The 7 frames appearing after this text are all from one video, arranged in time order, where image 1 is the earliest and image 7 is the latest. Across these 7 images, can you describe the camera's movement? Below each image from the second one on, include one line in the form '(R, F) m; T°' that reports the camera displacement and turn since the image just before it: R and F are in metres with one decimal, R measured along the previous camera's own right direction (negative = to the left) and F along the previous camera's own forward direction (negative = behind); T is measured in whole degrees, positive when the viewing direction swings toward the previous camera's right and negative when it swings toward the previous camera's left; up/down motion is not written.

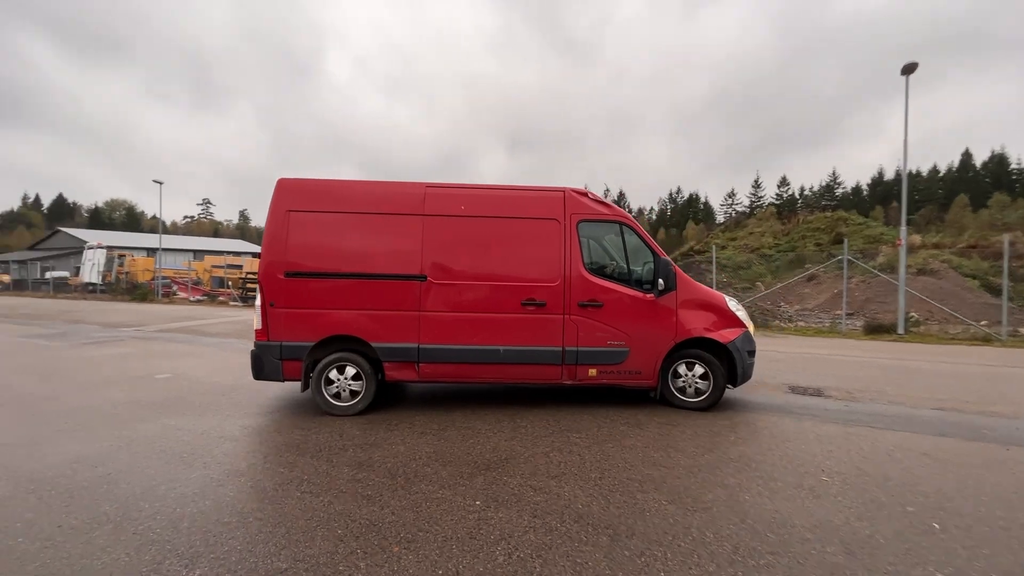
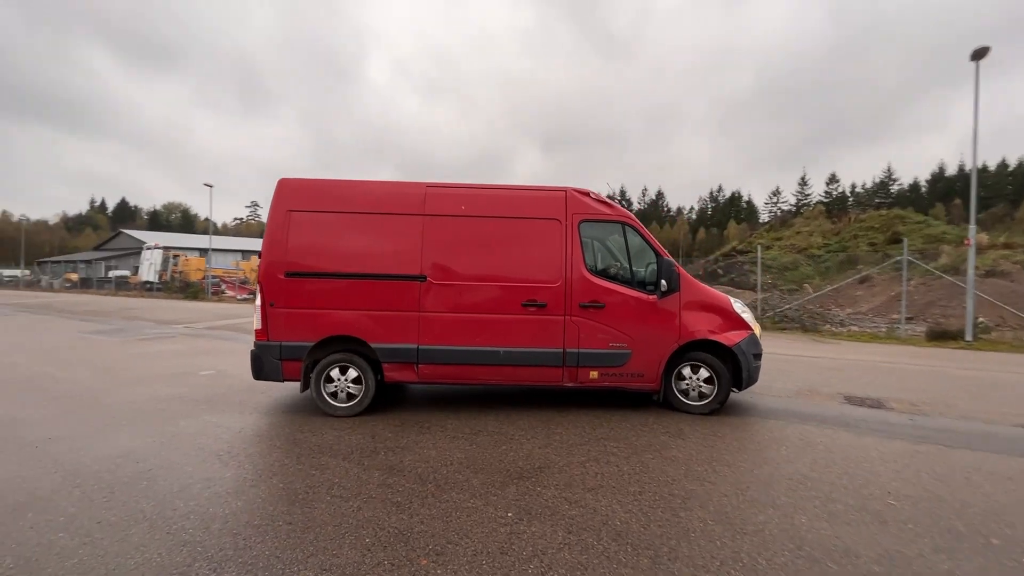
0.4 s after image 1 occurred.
(0.0, +0.2) m; -4°
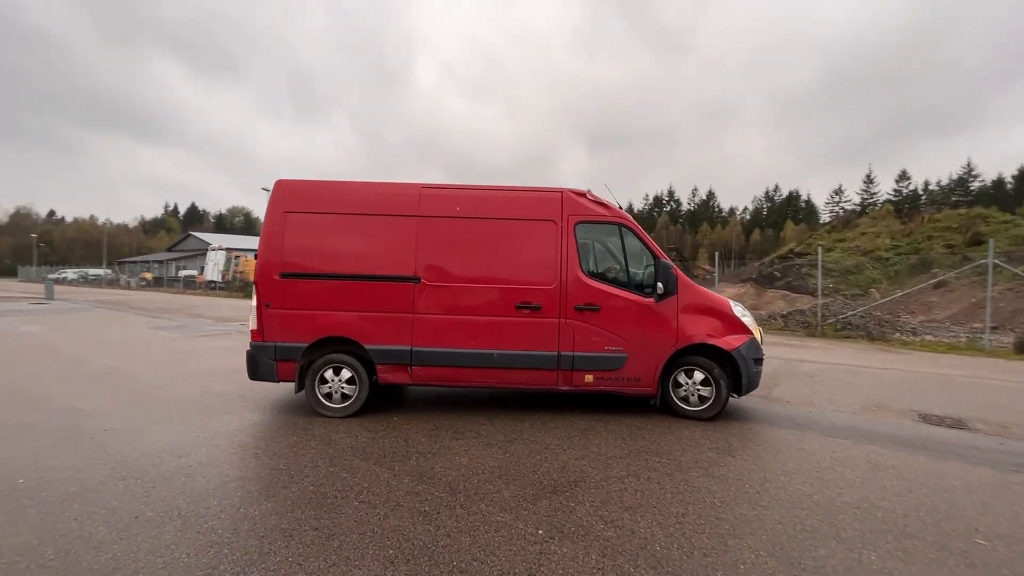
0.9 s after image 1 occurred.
(+0.1, +0.2) m; -5°
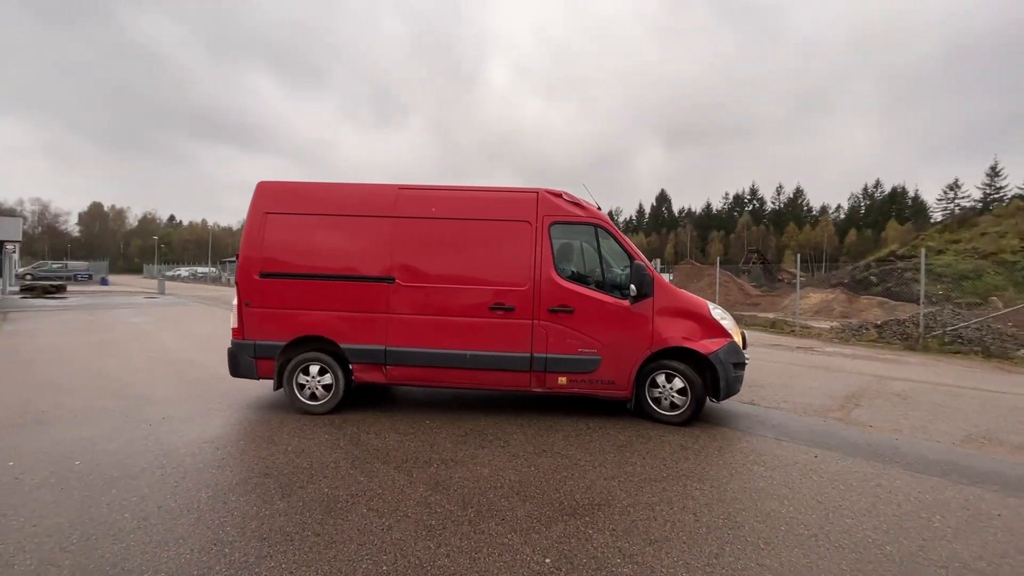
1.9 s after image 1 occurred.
(+0.4, +0.3) m; -8°
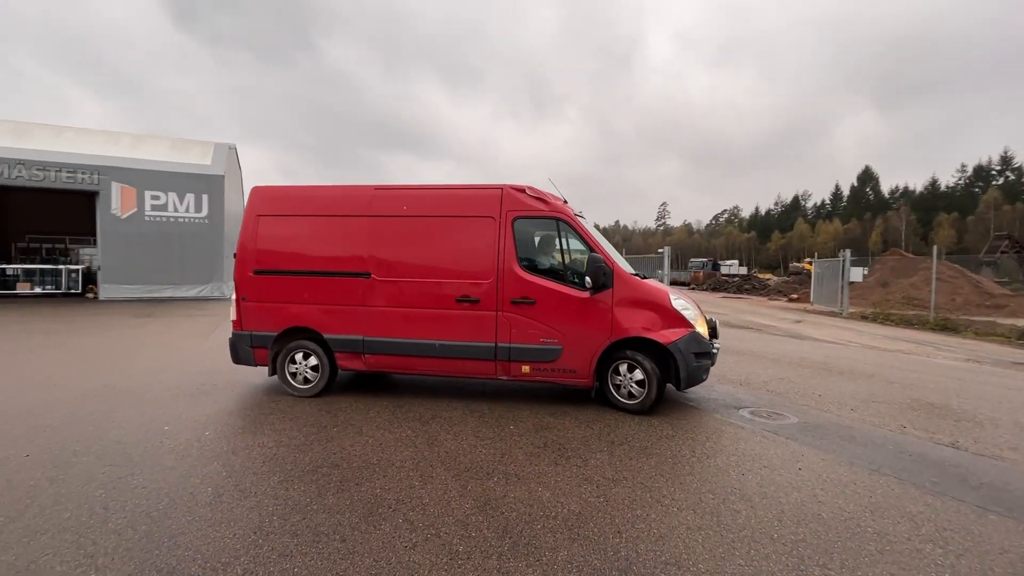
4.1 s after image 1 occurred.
(+0.7, +0.7) m; -19°
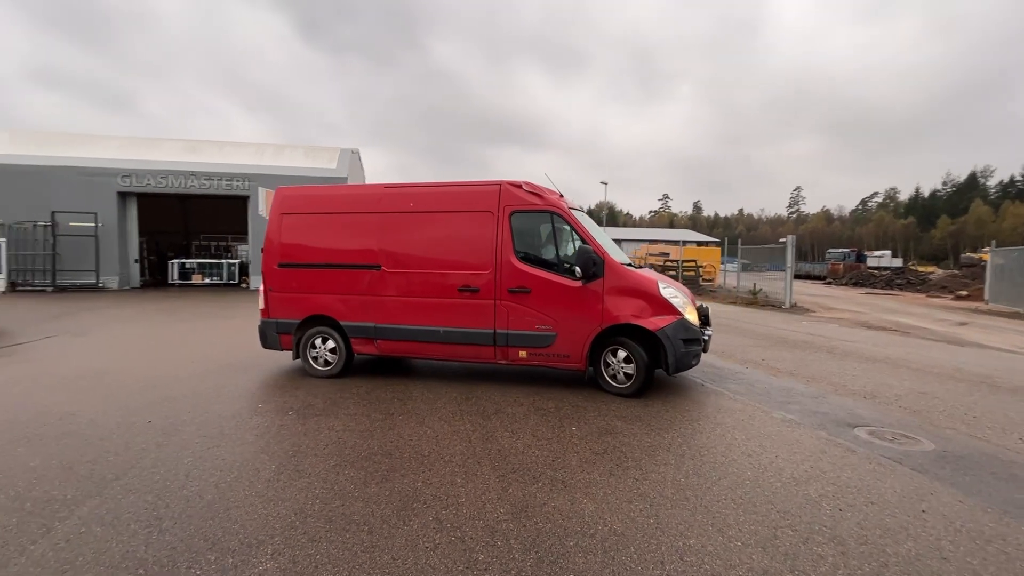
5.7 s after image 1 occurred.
(+0.5, +0.3) m; -13°
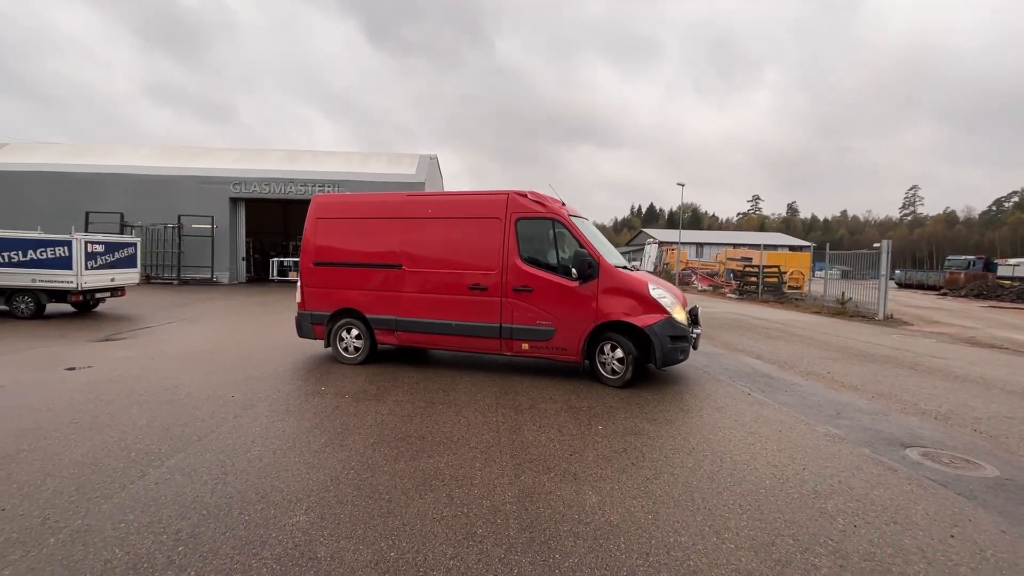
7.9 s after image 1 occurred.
(+0.5, -0.2) m; -9°
